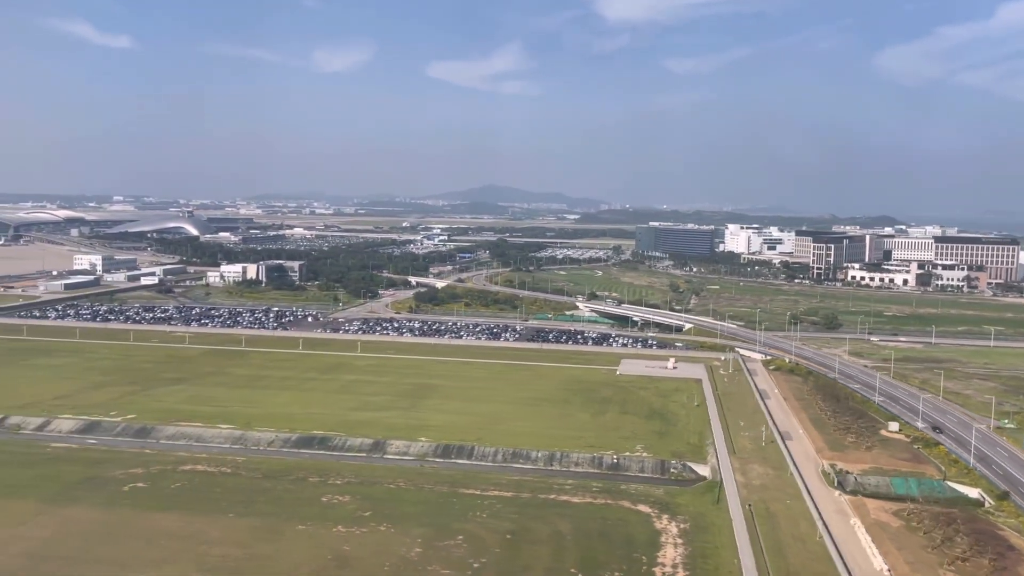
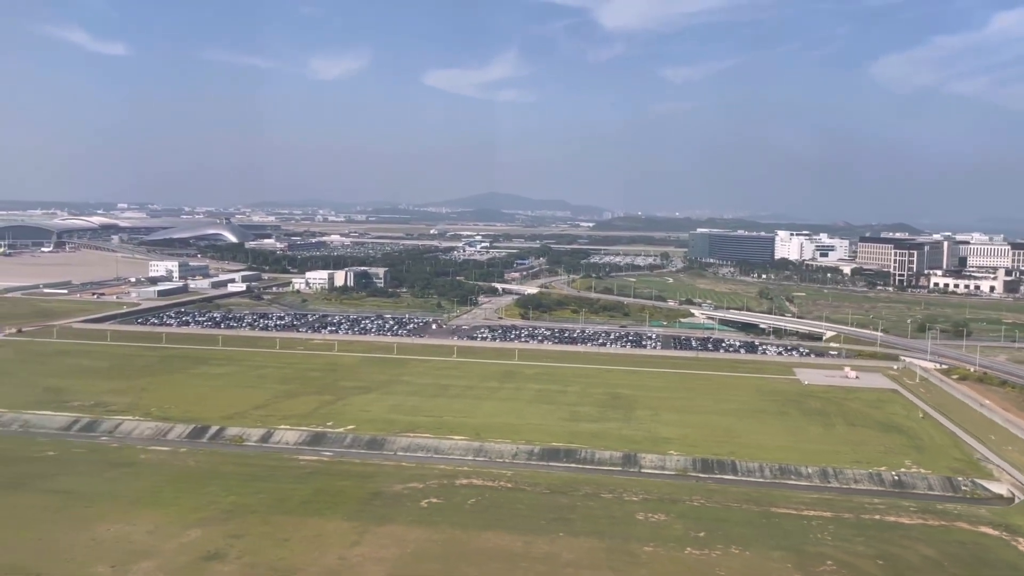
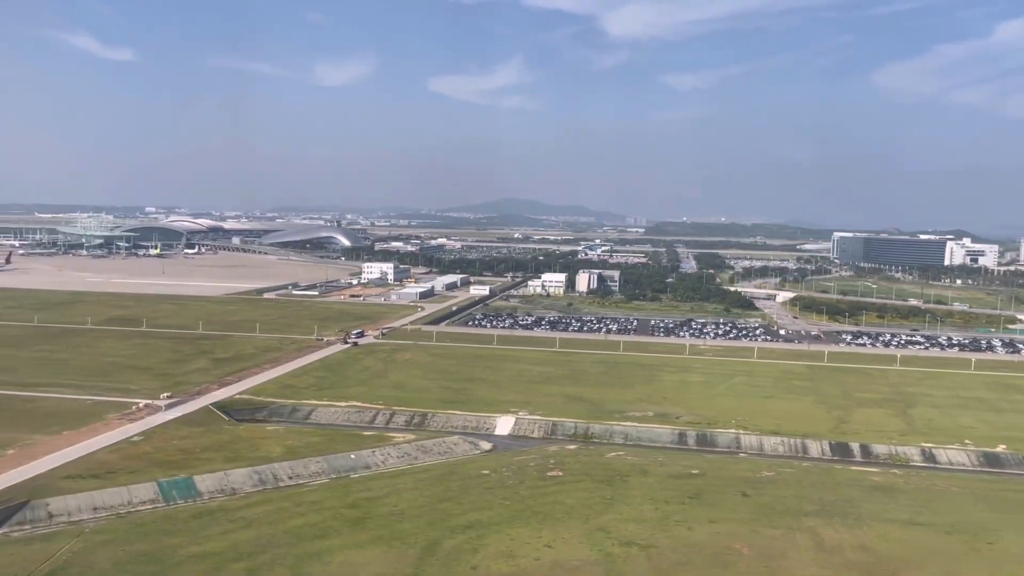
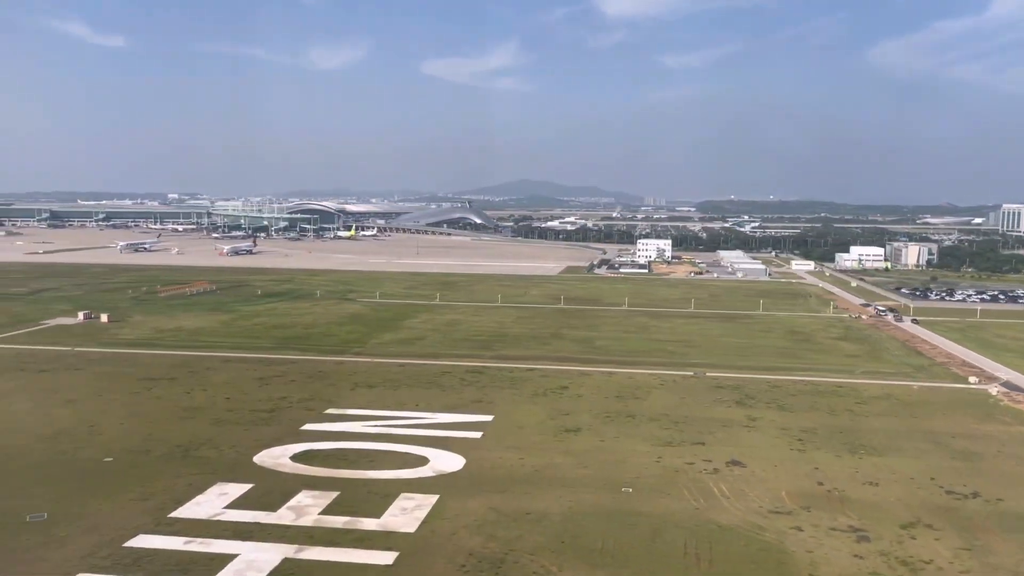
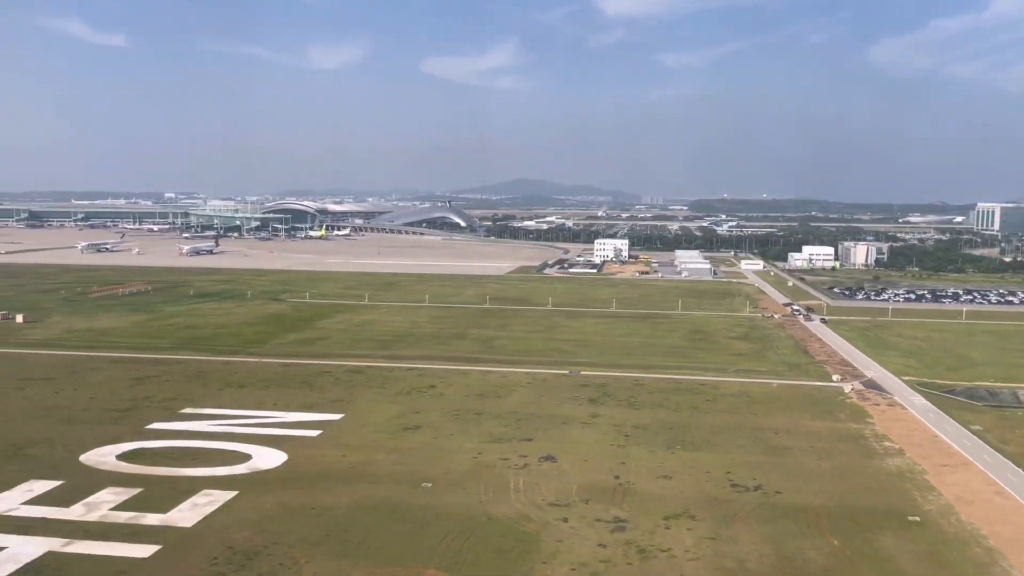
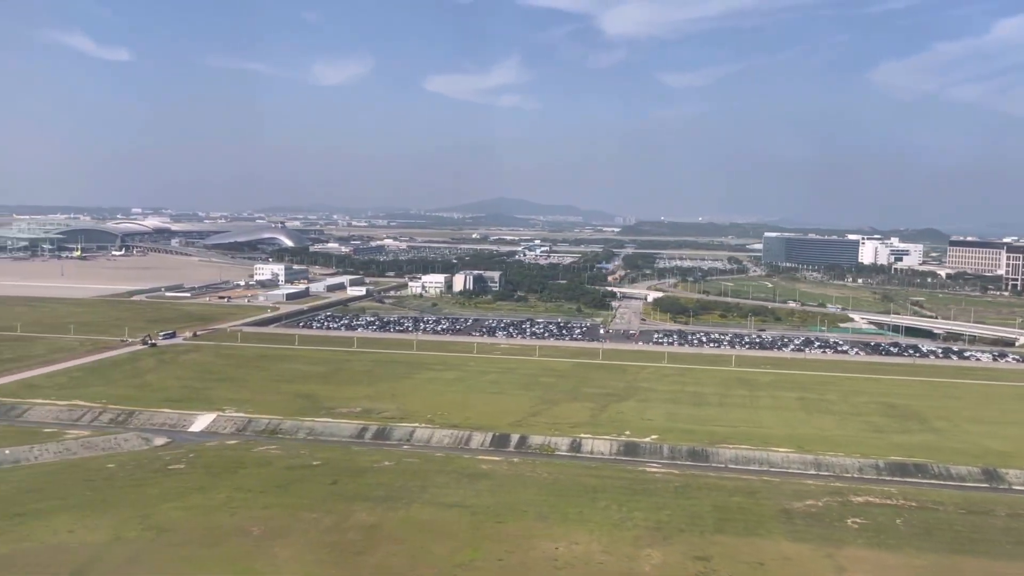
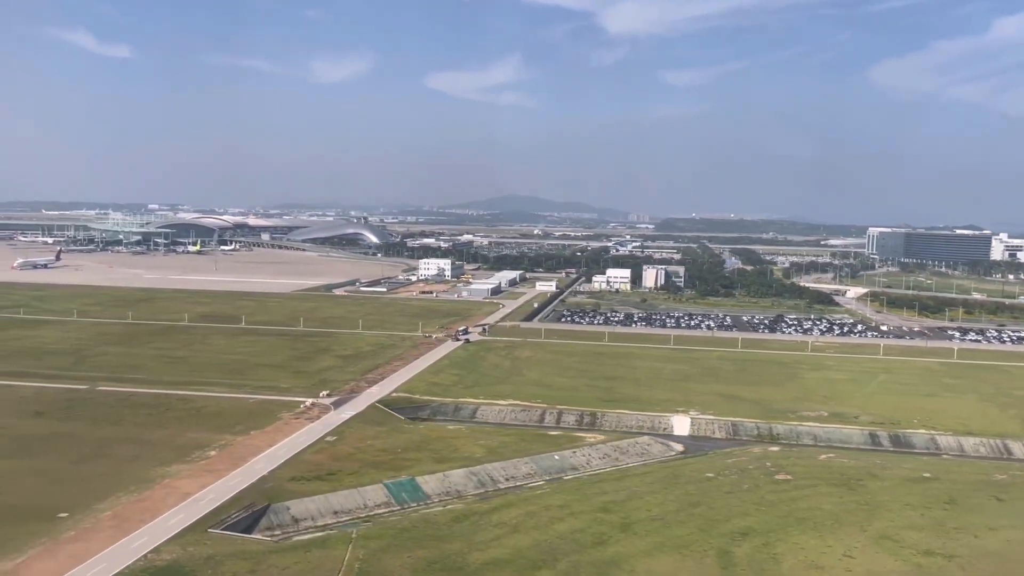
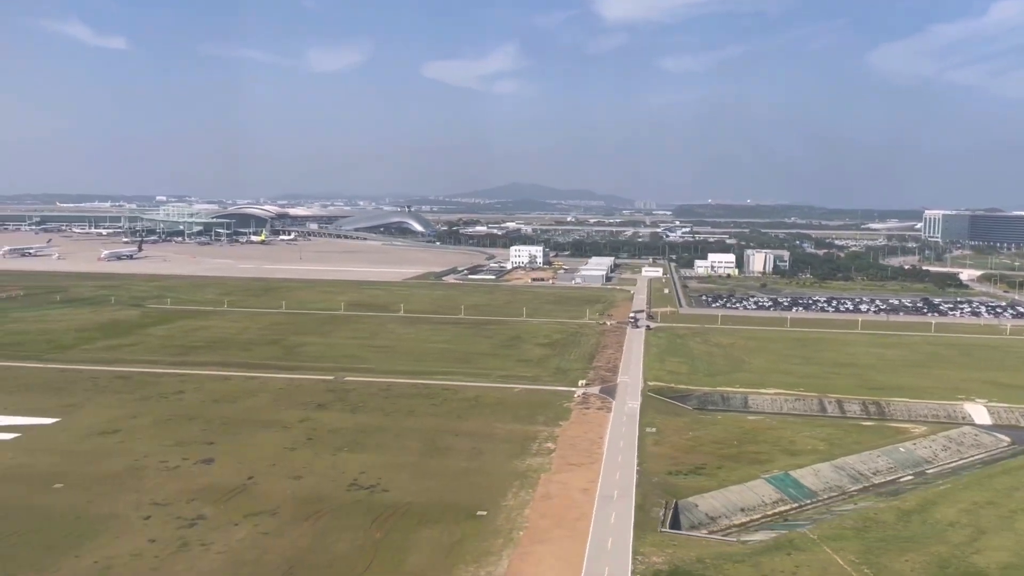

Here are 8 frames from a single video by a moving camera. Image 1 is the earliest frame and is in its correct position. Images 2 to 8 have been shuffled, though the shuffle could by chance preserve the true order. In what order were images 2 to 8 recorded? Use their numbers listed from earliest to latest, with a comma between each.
2, 6, 3, 7, 8, 5, 4
